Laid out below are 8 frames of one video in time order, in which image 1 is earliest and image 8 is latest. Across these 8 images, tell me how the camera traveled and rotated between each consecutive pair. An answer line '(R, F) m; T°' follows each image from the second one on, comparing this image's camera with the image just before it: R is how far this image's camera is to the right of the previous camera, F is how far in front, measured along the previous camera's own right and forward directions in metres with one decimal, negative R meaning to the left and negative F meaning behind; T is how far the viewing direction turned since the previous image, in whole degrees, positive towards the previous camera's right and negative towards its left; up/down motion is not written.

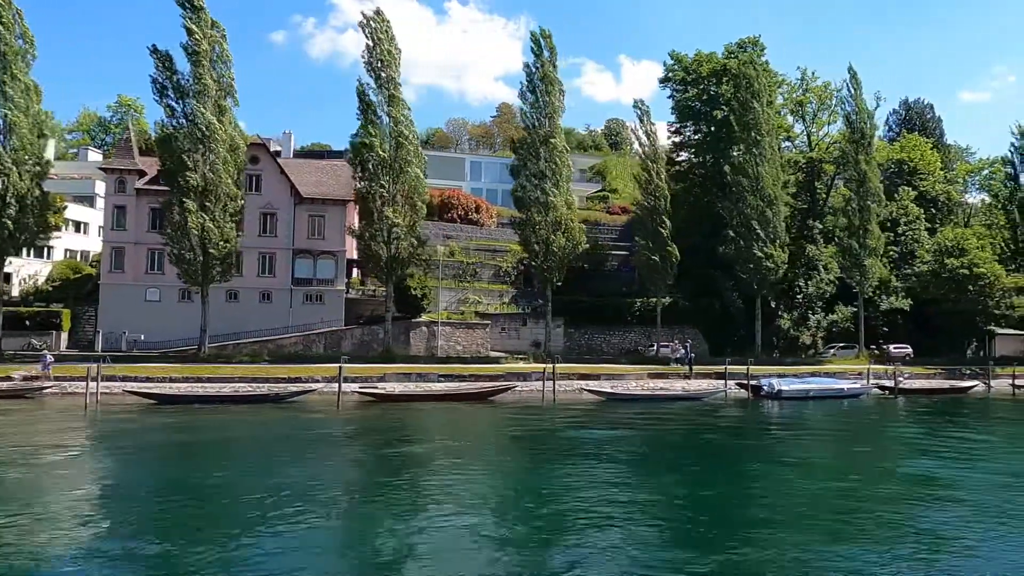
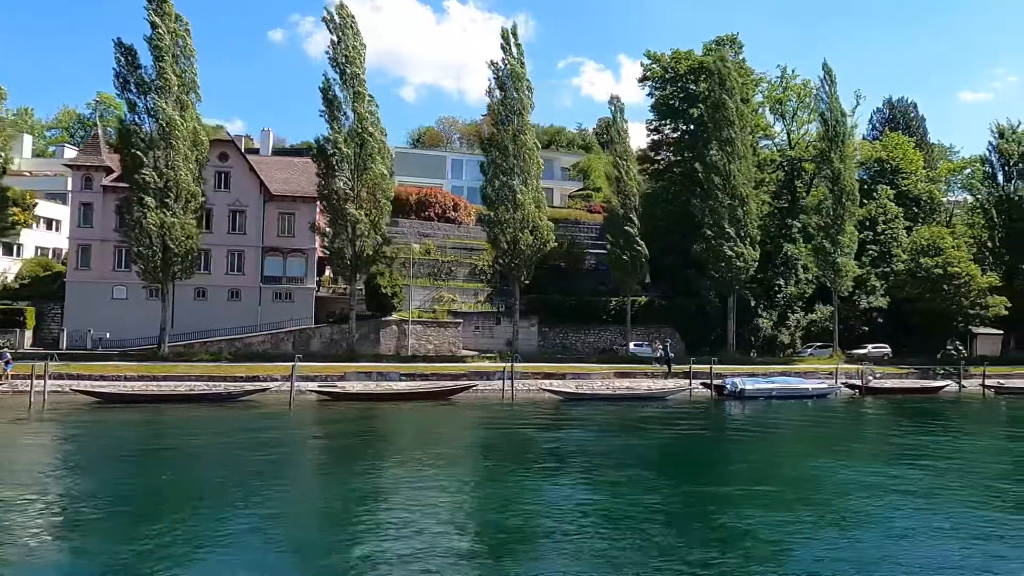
(+2.3, +0.4) m; 0°
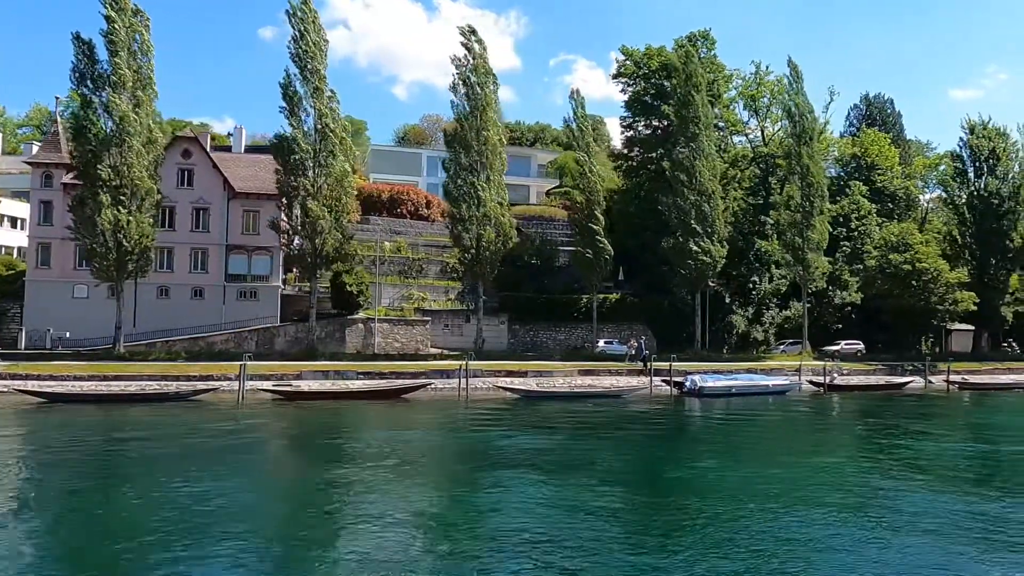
(+2.1, +0.4) m; 0°
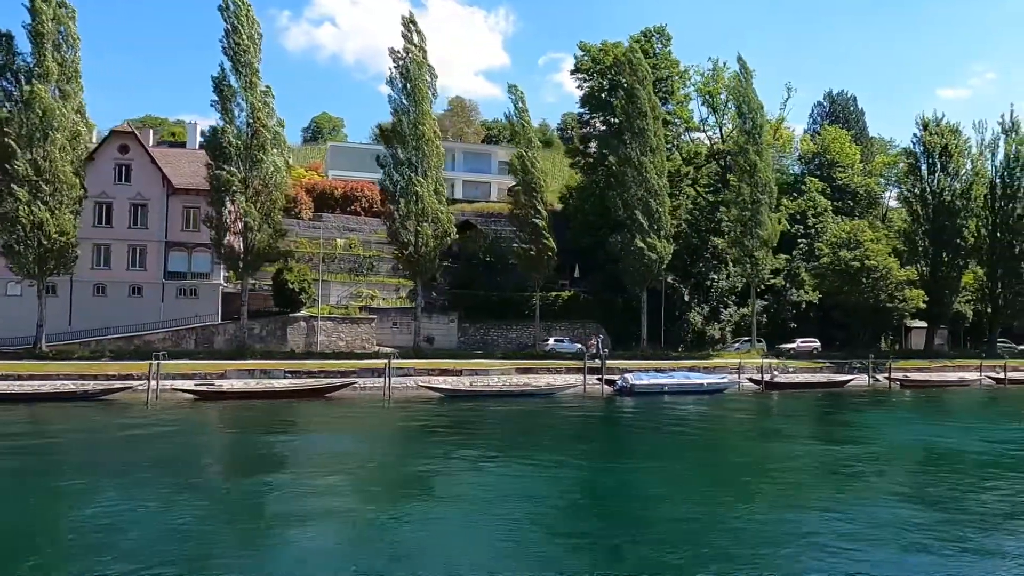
(+3.6, +0.7) m; +1°
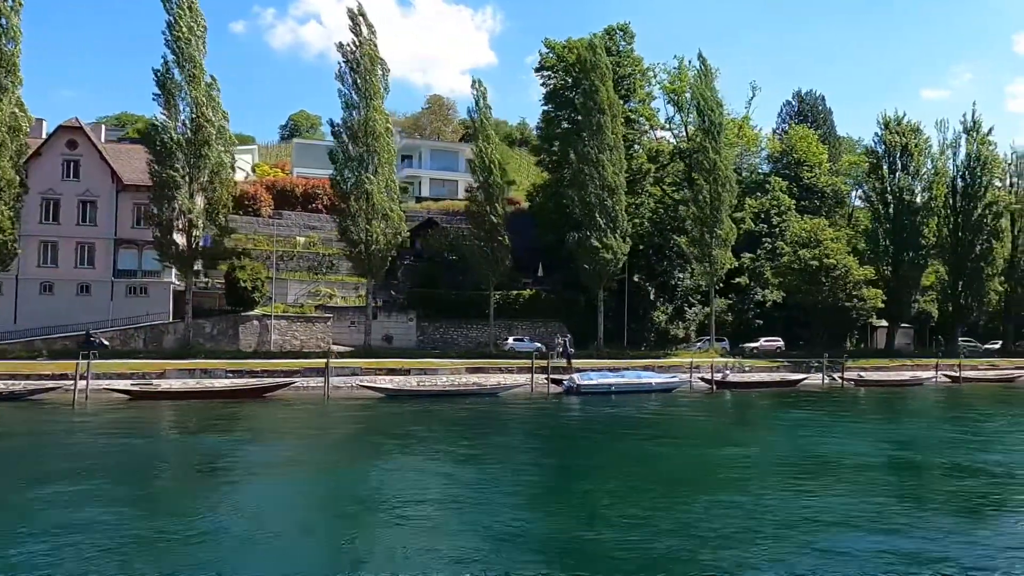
(+2.5, +0.5) m; +1°
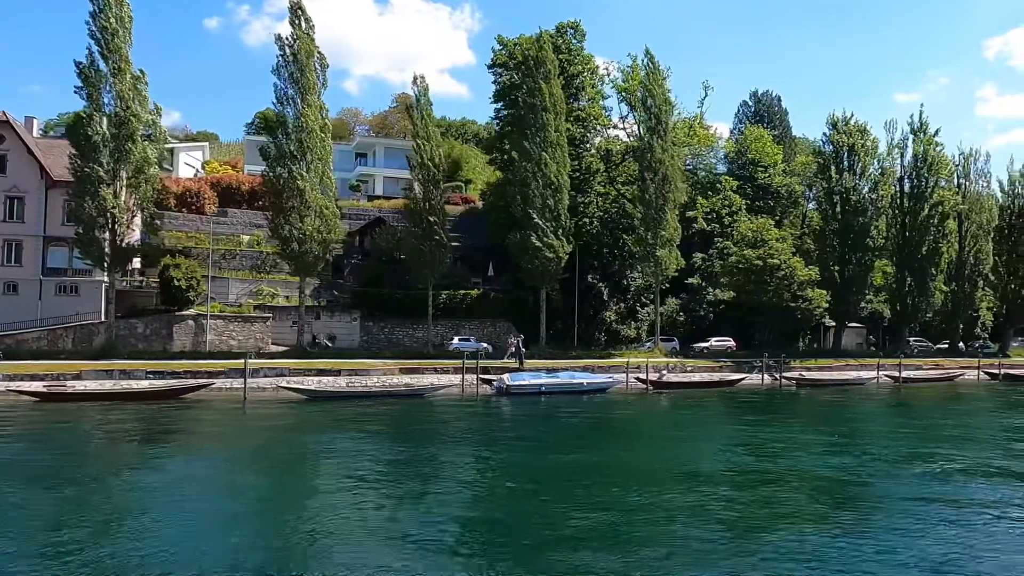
(+2.9, +0.7) m; +2°
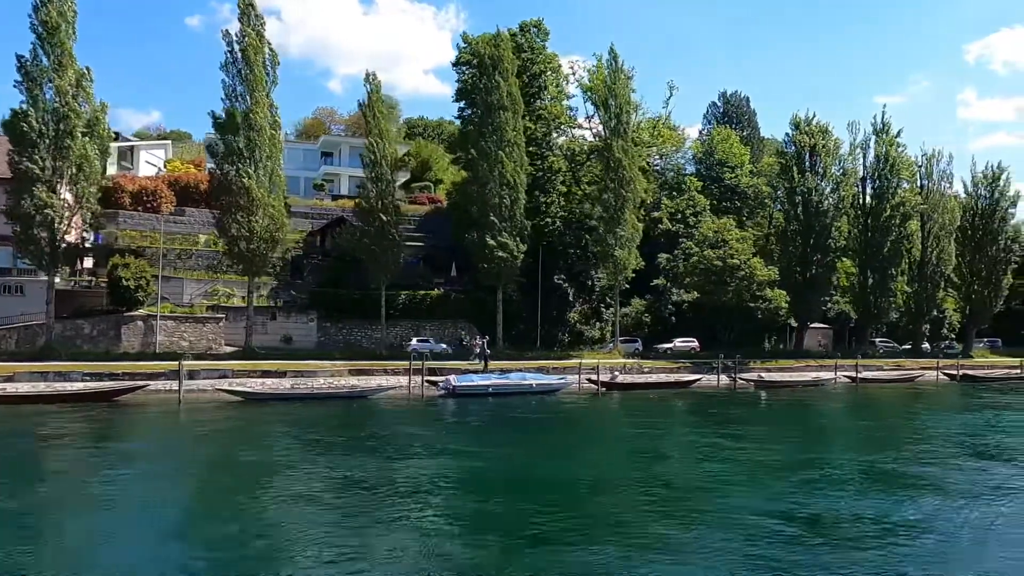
(+2.2, +0.6) m; +1°
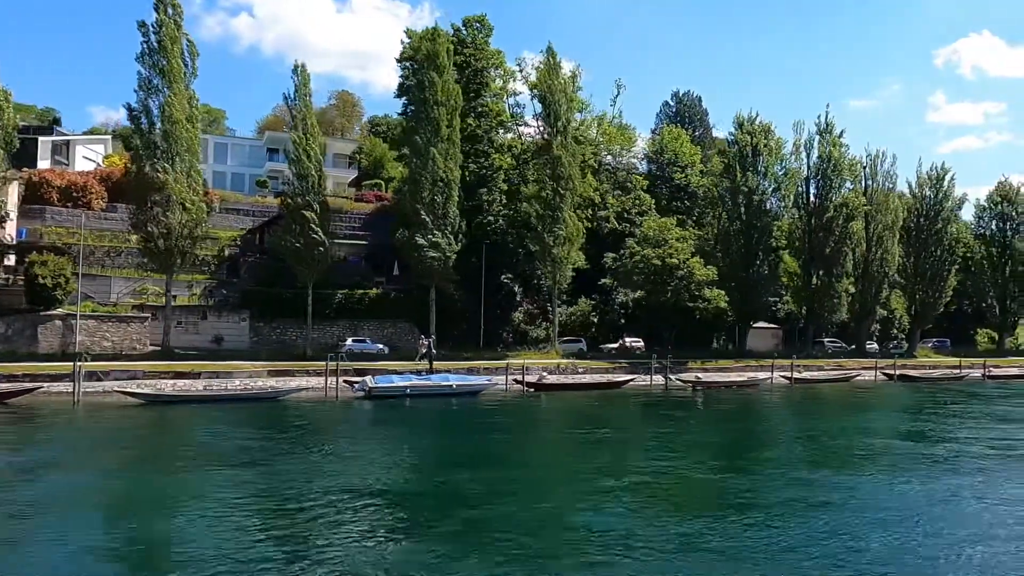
(+3.2, +1.0) m; +2°
